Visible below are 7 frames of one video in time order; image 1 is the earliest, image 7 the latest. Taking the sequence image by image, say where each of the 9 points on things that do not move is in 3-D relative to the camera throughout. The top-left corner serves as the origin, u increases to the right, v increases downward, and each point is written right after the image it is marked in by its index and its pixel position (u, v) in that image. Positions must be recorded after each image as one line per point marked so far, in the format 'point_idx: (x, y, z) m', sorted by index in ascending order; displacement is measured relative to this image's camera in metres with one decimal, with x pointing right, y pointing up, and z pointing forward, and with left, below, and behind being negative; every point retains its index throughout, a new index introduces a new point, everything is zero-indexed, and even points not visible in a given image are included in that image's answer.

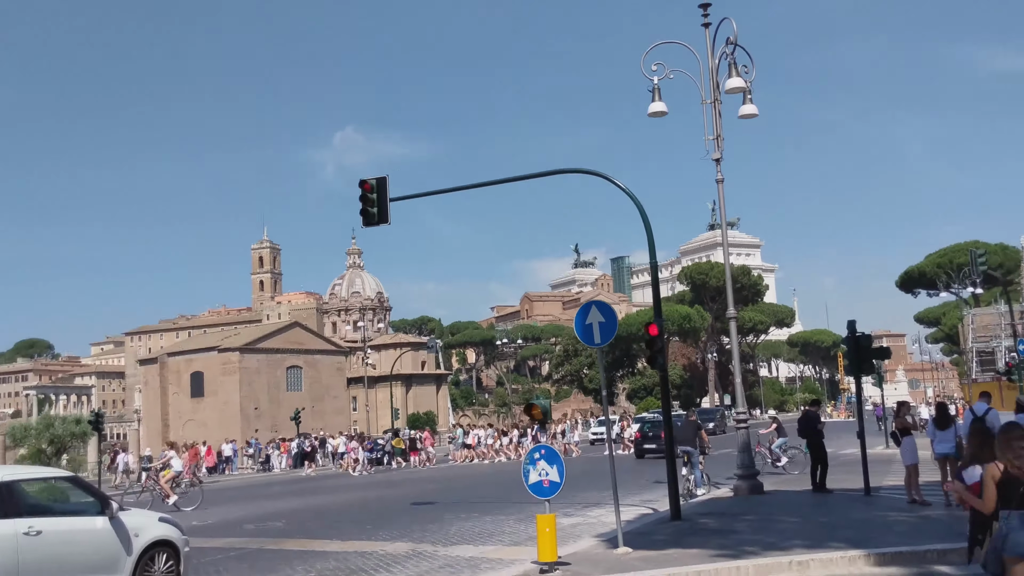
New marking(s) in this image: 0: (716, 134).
0: (+3.7, +3.3, +17.0) m
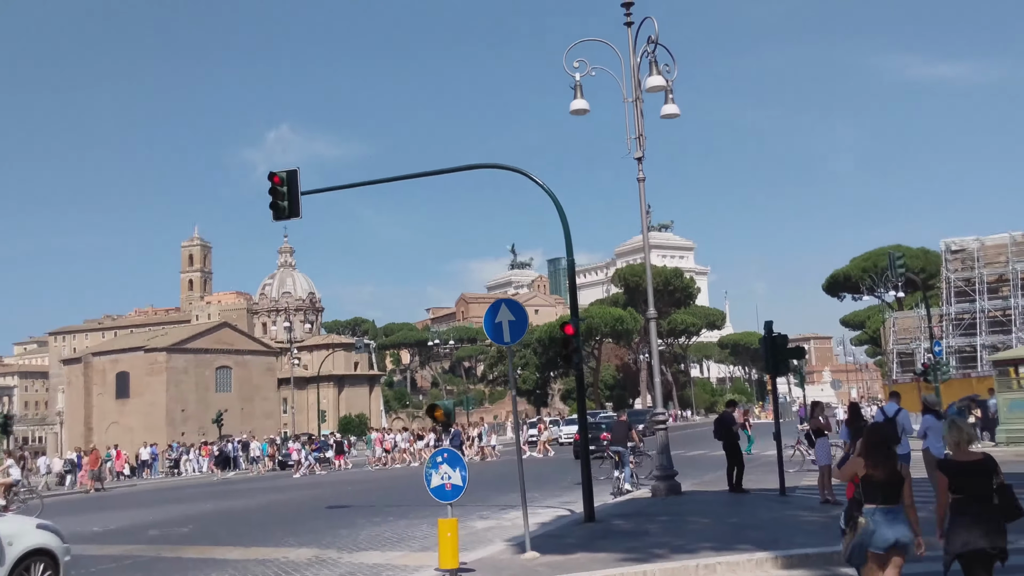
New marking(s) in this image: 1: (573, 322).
0: (+2.4, +2.9, +17.6) m
1: (+0.9, -0.5, +13.4) m
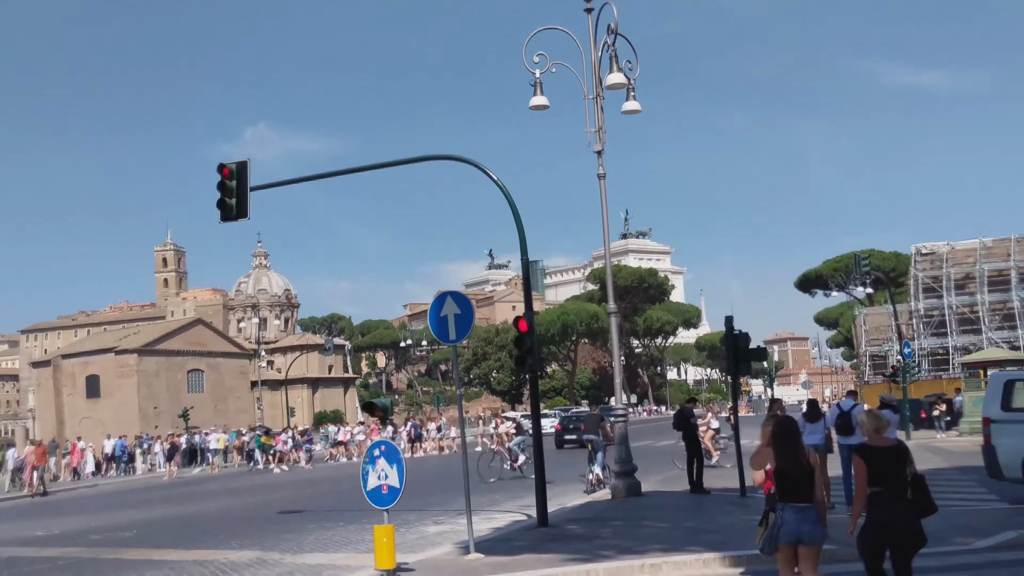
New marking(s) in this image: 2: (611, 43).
0: (+1.6, +3.0, +17.3) m
1: (+0.2, -0.5, +13.1) m
2: (+1.8, +4.3, +16.7) m
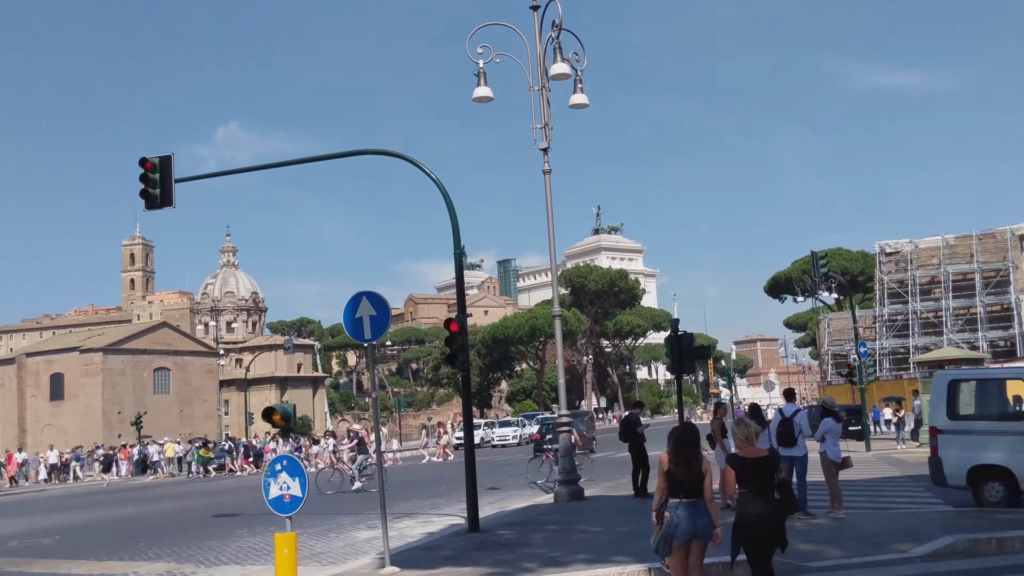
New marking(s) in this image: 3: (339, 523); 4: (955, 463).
0: (+0.6, +3.0, +16.8) m
1: (-0.7, -0.4, +12.5) m
2: (+0.7, +4.4, +16.2) m
3: (-2.8, -3.8, +15.1) m
4: (+6.4, -2.5, +13.5) m
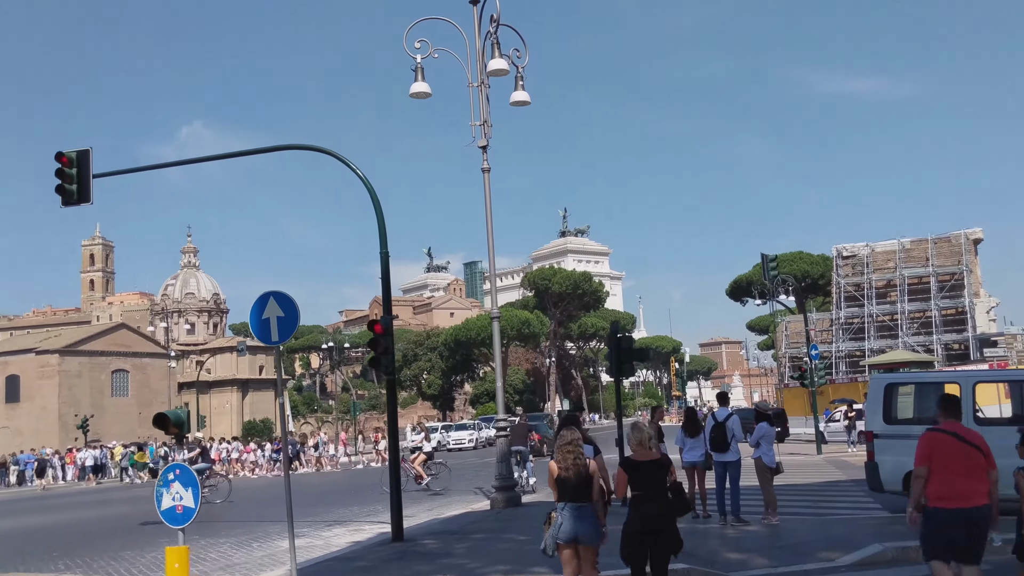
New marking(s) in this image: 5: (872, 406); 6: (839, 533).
0: (-0.5, +3.0, +16.4) m
1: (-1.7, -0.5, +12.1) m
2: (-0.3, +4.3, +15.8) m
3: (-3.9, -3.8, +14.6) m
4: (+5.4, -2.6, +13.3) m
5: (+5.3, -1.7, +13.7) m
6: (+4.0, -3.0, +11.3) m
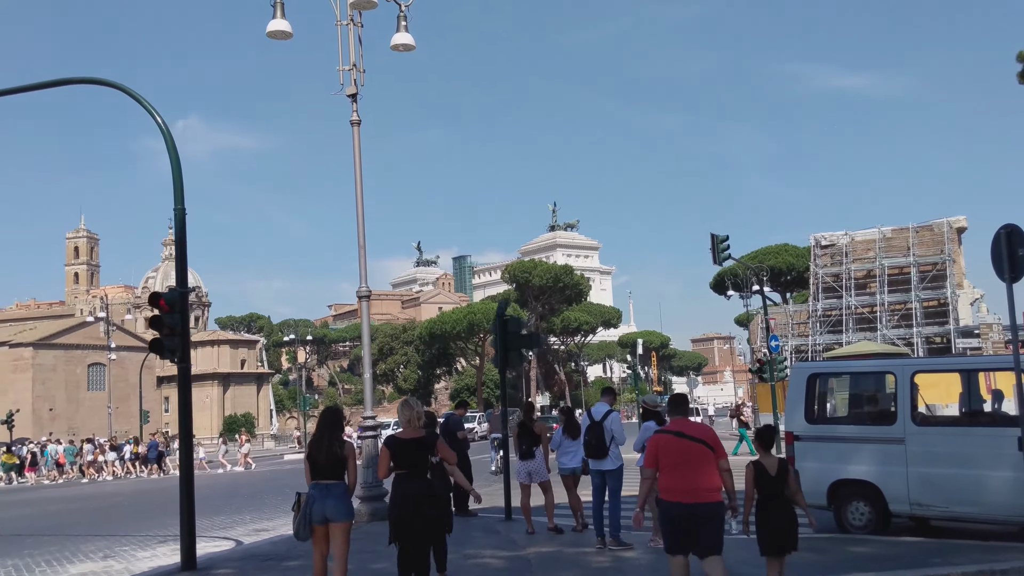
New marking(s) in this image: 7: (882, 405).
0: (-2.4, +3.4, +13.9) m
1: (-3.5, -0.1, +9.6) m
2: (-2.2, +4.7, +13.3) m
3: (-5.7, -3.4, +12.1) m
4: (+3.5, -2.2, +10.9) m
5: (+3.5, -1.4, +11.3) m
6: (+2.1, -2.6, +8.9) m
7: (+4.2, -1.3, +10.6) m
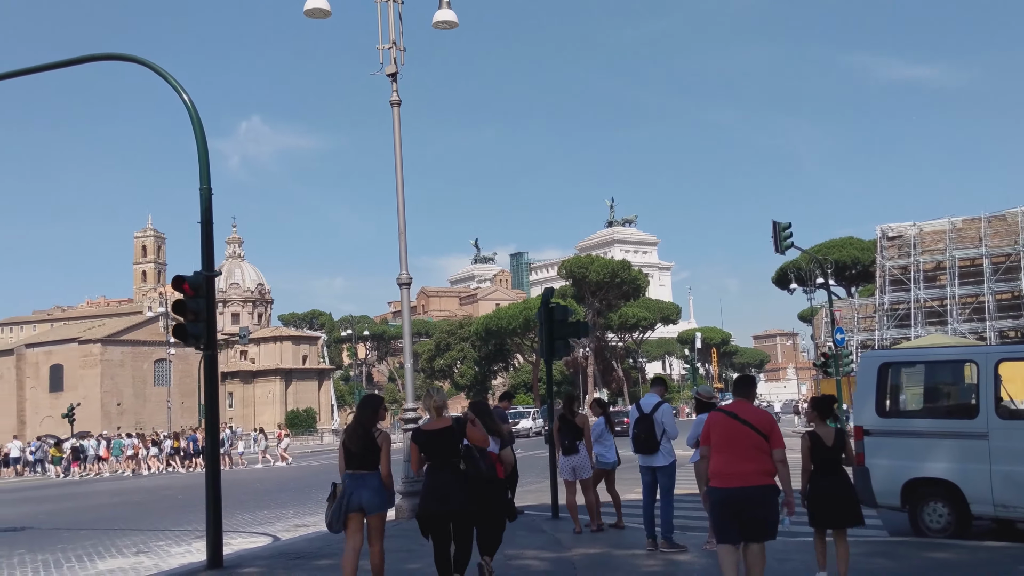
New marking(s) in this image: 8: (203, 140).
0: (-1.7, +3.6, +13.4) m
1: (-3.1, +0.1, +9.2) m
2: (-1.5, +4.9, +12.8) m
3: (-5.2, -3.3, +11.8) m
4: (+4.0, -2.0, +10.0) m
5: (+4.0, -1.2, +10.4) m
6: (+2.5, -2.4, +8.1) m
7: (+4.7, -1.2, +9.7) m
8: (-3.2, +1.5, +9.8) m
